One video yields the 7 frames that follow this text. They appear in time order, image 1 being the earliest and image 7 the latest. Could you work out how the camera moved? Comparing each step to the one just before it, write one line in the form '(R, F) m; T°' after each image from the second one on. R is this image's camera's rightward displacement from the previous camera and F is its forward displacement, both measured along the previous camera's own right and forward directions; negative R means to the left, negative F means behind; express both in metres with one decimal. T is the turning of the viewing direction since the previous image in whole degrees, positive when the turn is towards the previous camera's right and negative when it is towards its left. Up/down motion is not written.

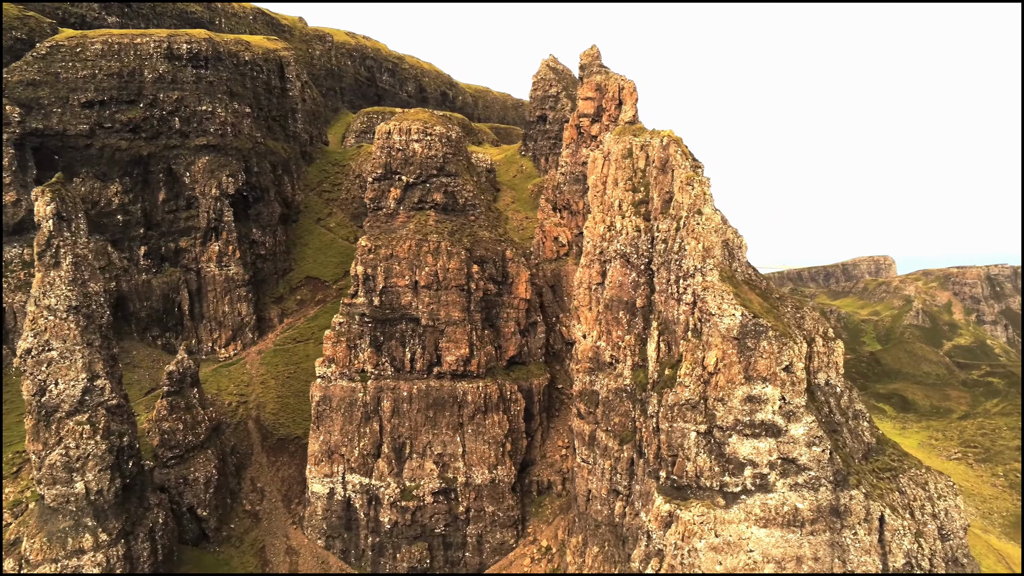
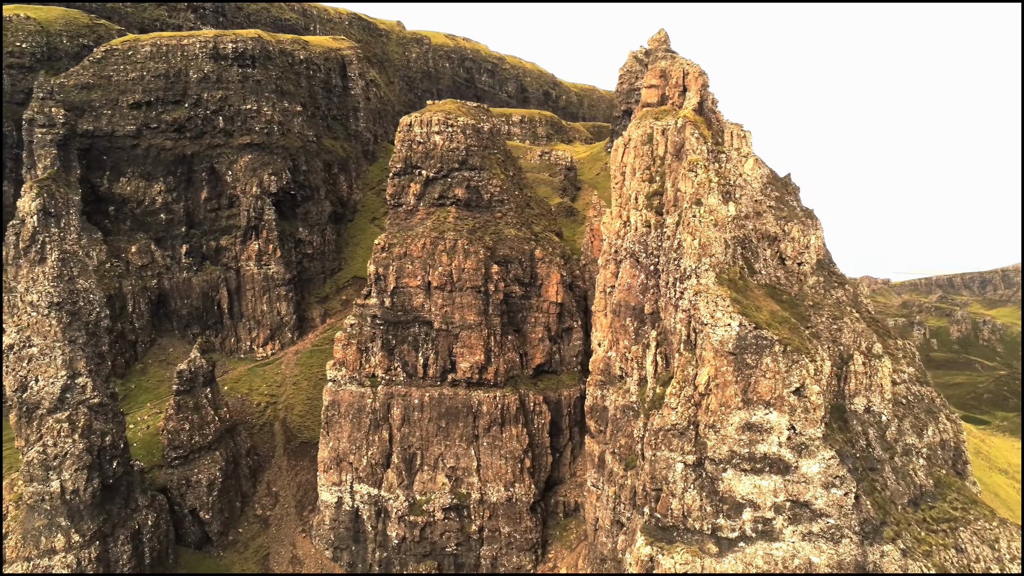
(+7.0, +5.0) m; -10°
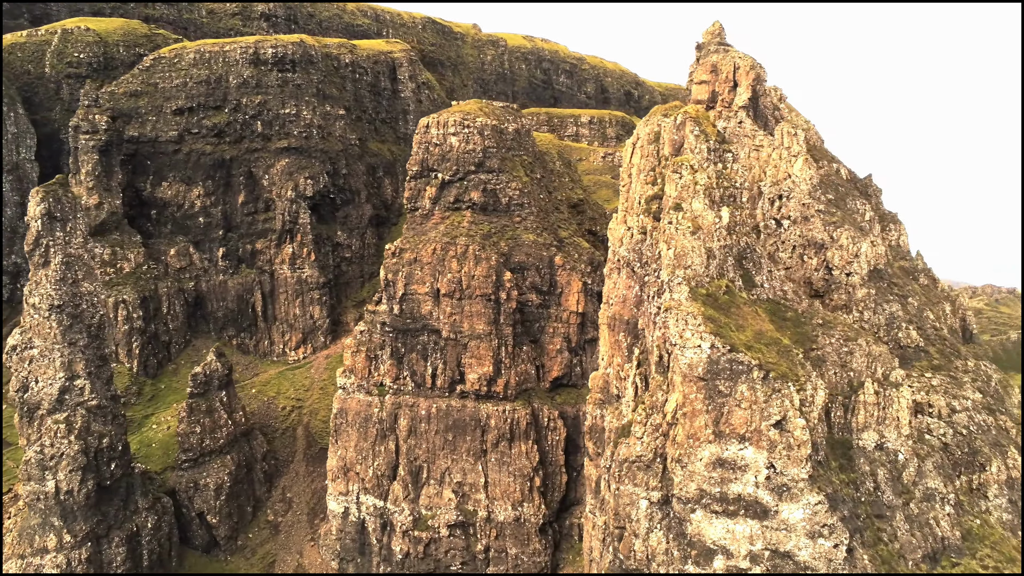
(+5.5, +2.8) m; -7°
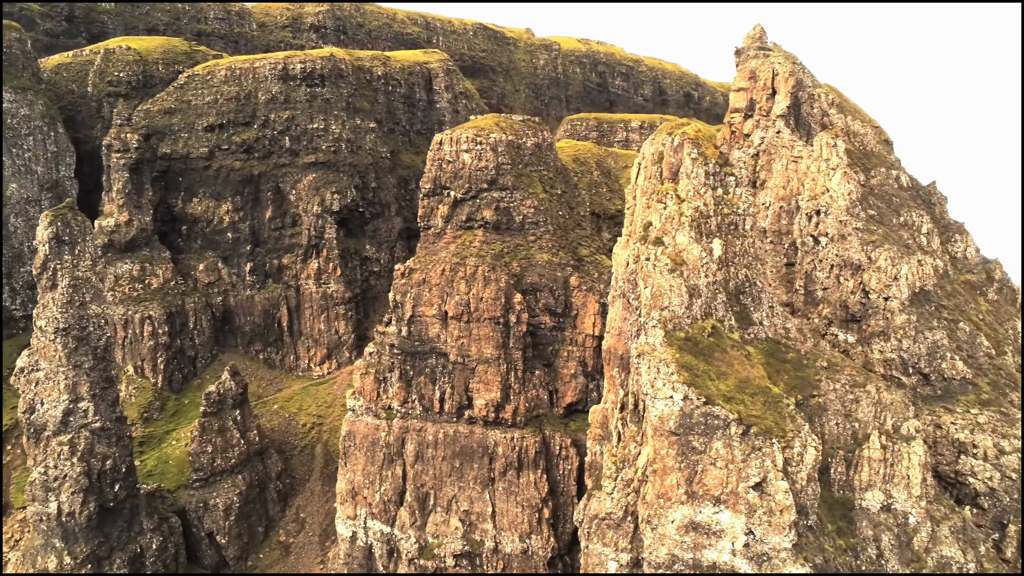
(+3.7, +1.9) m; -5°
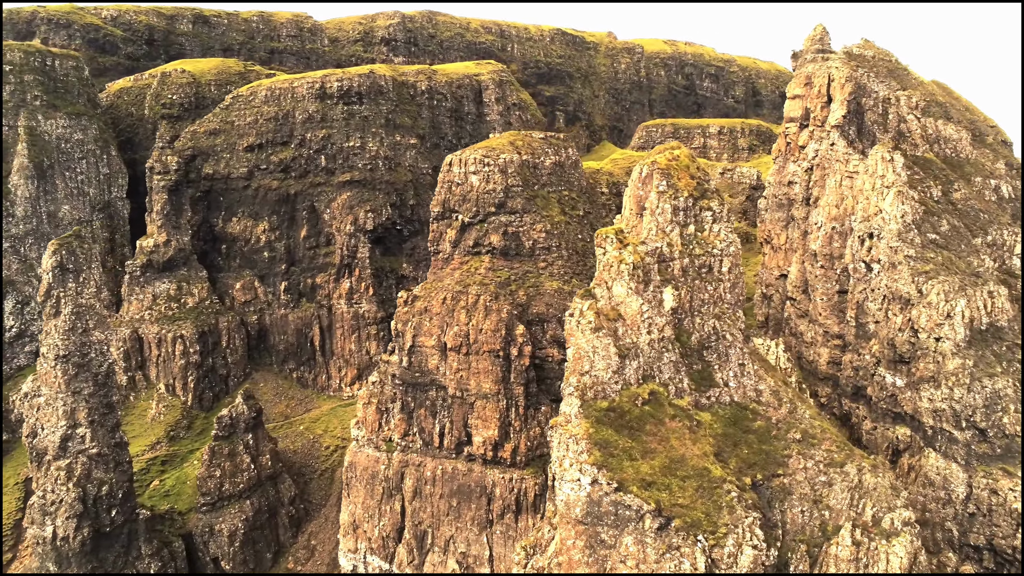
(+6.1, +3.2) m; -8°
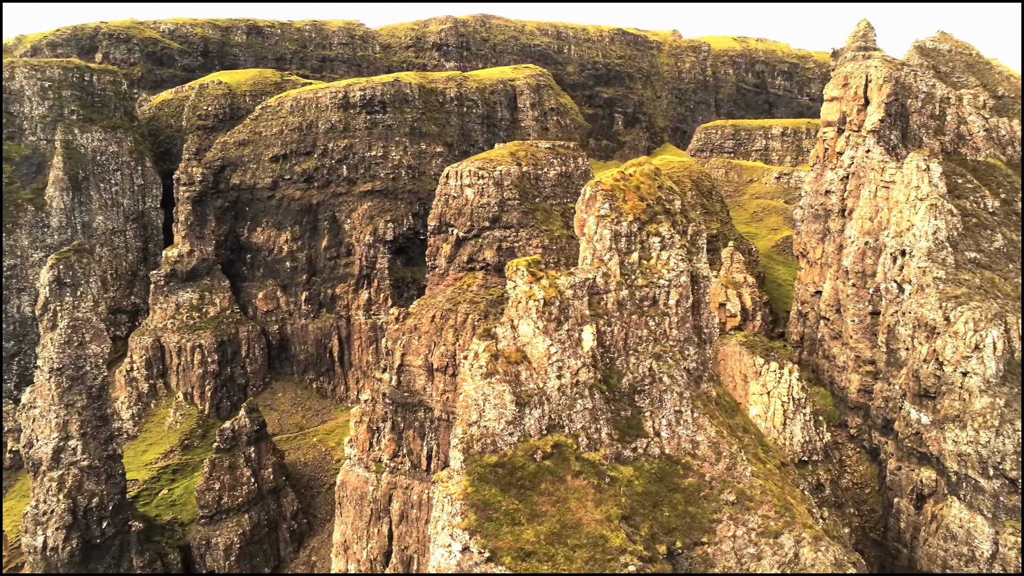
(+5.4, +2.4) m; -6°
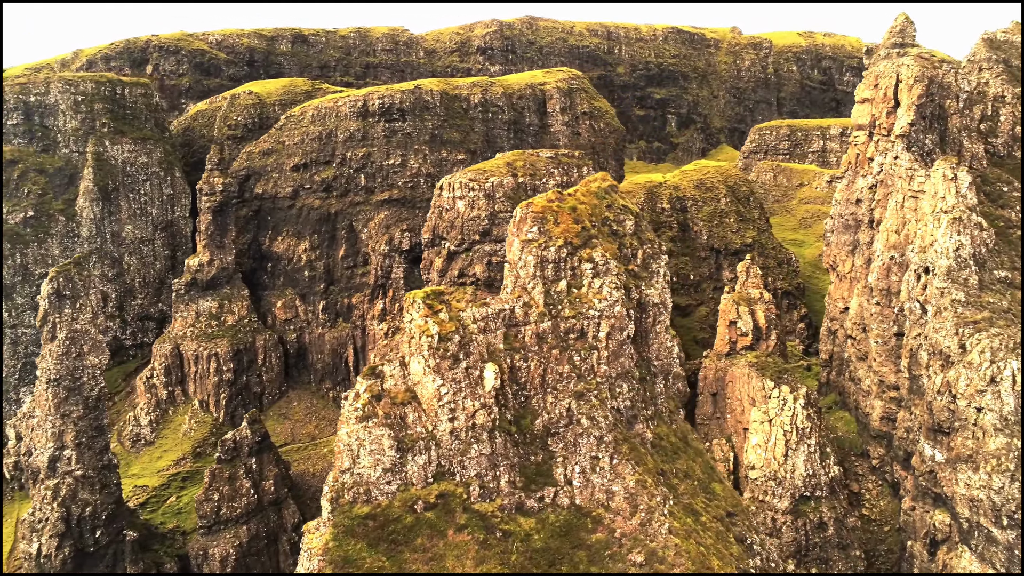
(+4.8, +2.0) m; -6°
